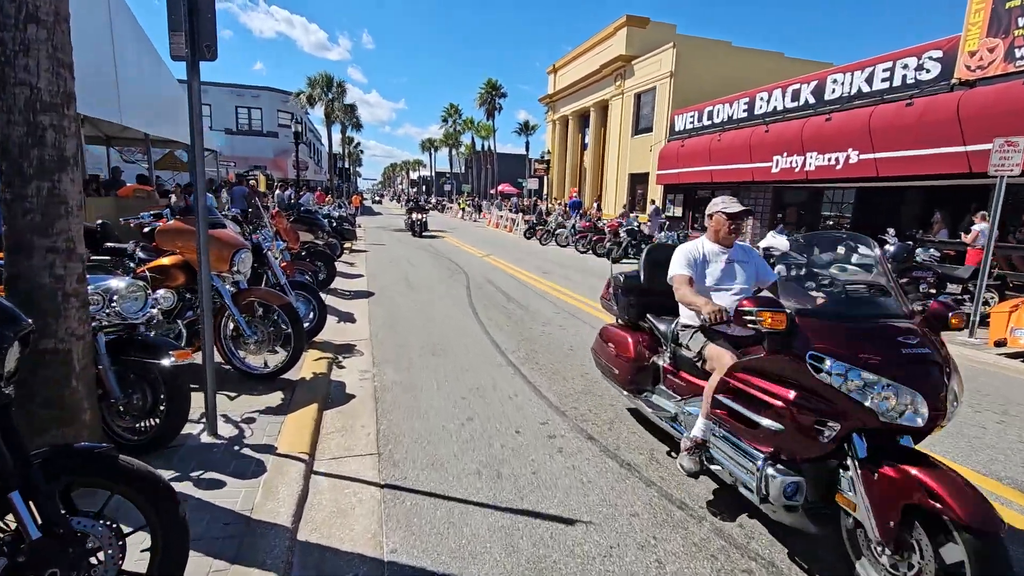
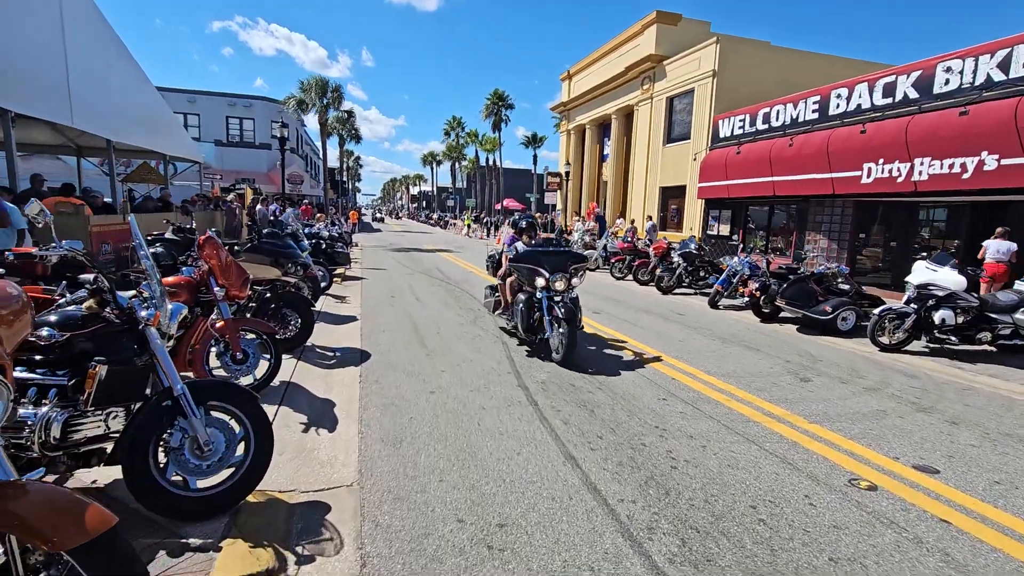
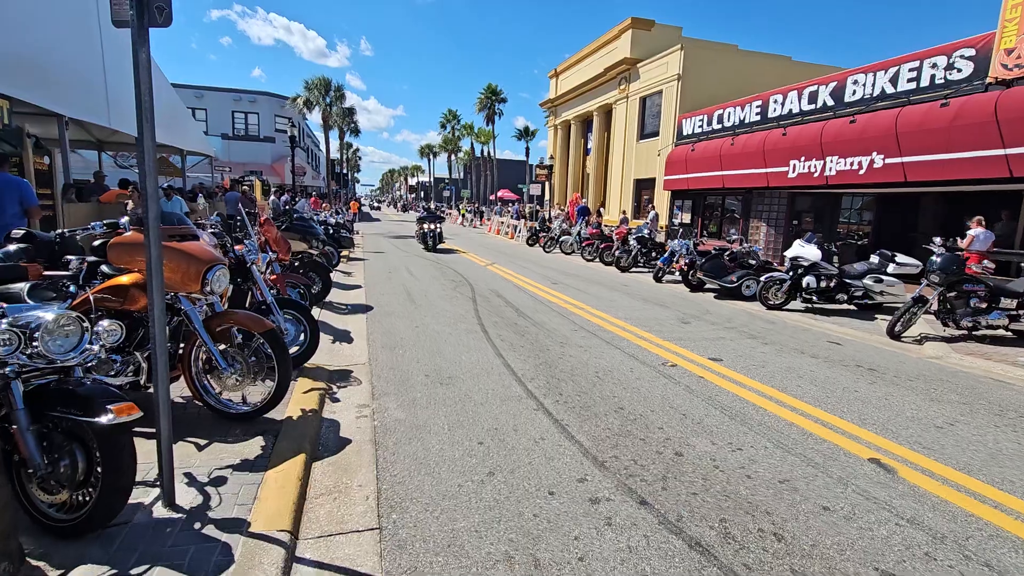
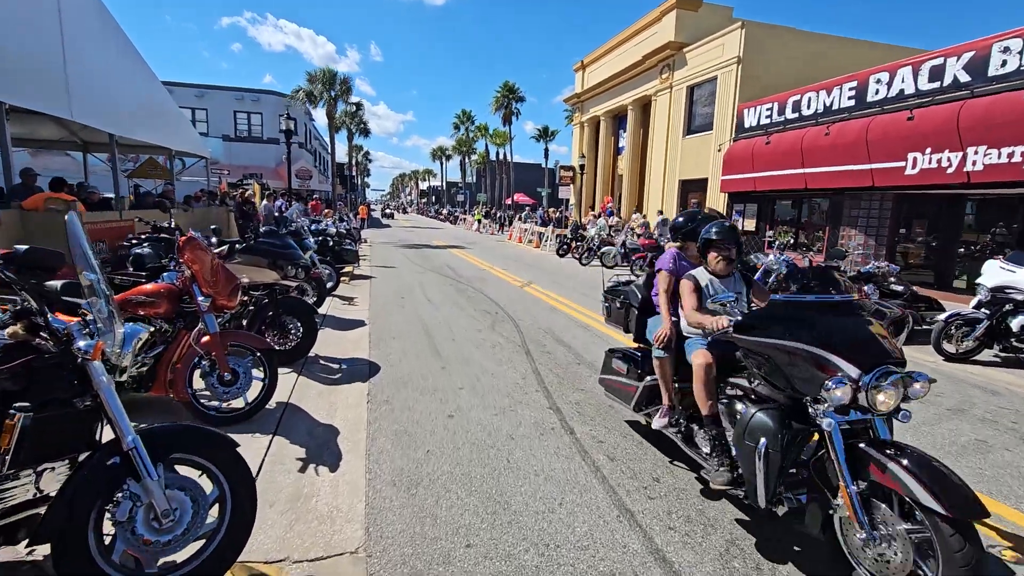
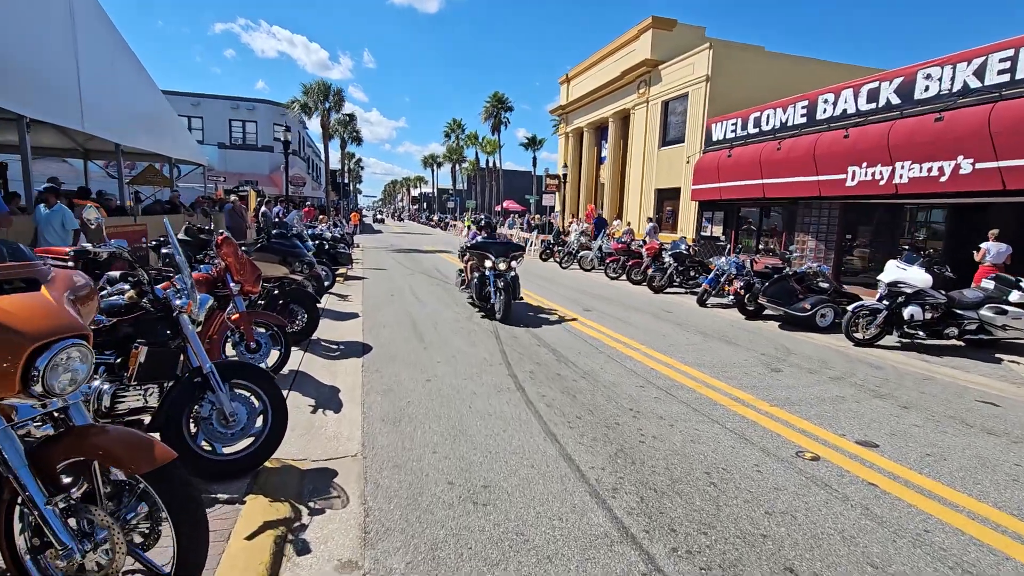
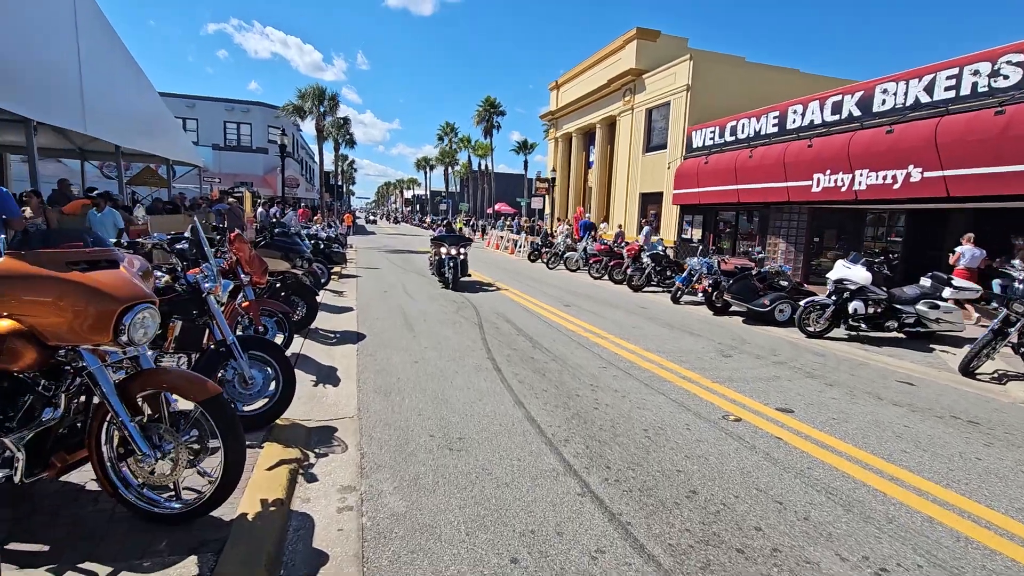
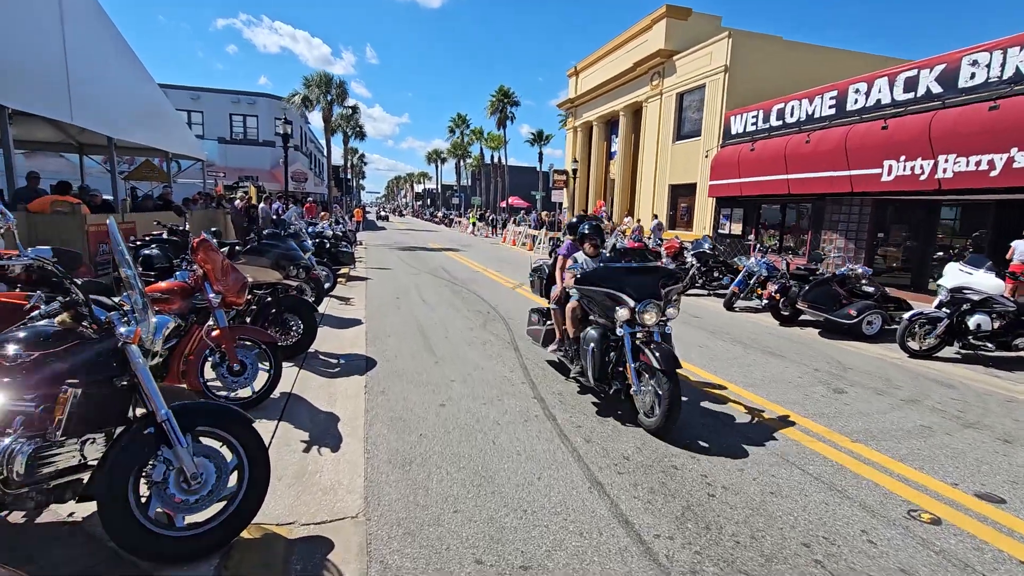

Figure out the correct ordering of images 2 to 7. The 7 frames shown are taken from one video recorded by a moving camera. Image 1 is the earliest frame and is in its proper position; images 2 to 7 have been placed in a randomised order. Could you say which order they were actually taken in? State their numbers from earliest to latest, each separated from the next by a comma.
3, 6, 5, 2, 7, 4
